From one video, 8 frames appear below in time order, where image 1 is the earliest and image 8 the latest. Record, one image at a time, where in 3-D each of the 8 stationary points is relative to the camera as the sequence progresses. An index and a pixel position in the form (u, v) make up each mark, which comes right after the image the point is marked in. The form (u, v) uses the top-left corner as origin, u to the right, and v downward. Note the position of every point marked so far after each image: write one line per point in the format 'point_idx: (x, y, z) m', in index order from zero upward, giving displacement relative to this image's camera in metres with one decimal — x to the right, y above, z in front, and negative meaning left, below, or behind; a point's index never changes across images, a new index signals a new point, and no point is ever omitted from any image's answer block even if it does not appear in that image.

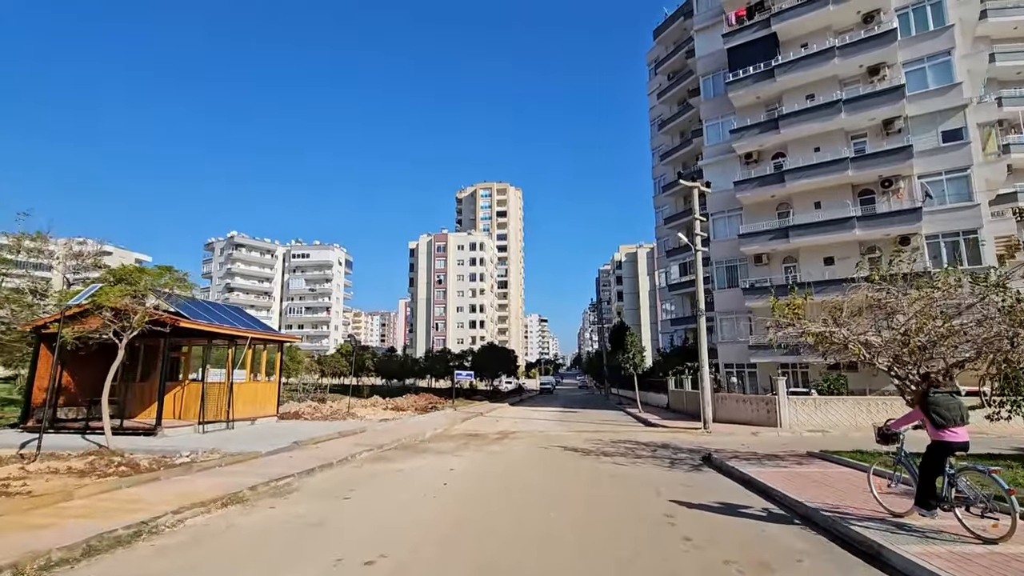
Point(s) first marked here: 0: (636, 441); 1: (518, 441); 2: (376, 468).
0: (+4.5, -5.6, +18.7) m
1: (+0.2, -5.8, +19.5) m
2: (-3.4, -4.5, +12.9) m
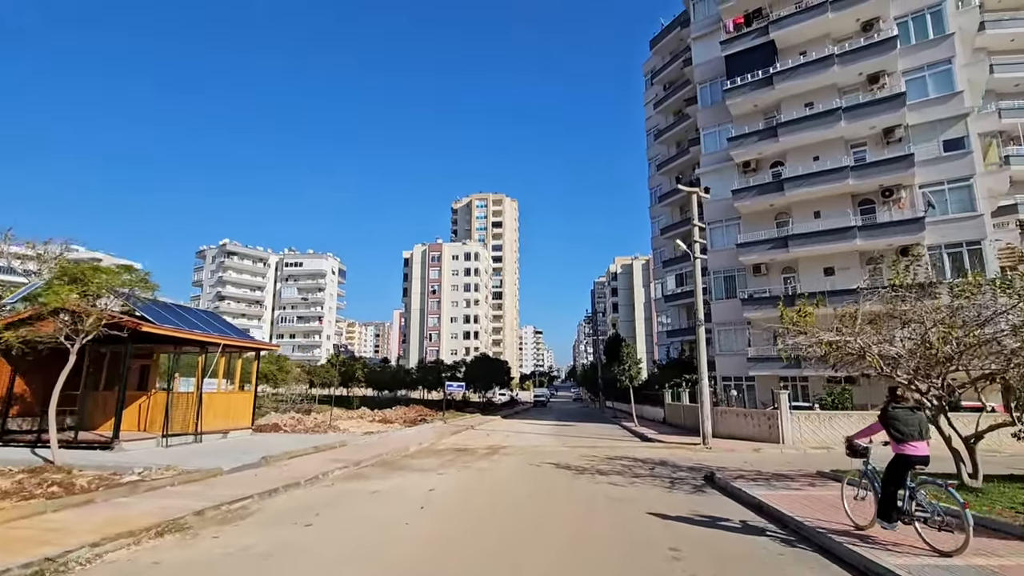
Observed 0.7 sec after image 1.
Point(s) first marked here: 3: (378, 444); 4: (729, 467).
0: (+4.1, -5.9, +17.7) m
1: (-0.1, -6.0, +18.3) m
2: (-3.7, -4.6, +11.8) m
3: (-5.1, -6.0, +19.4) m
4: (+6.9, -5.6, +16.1) m
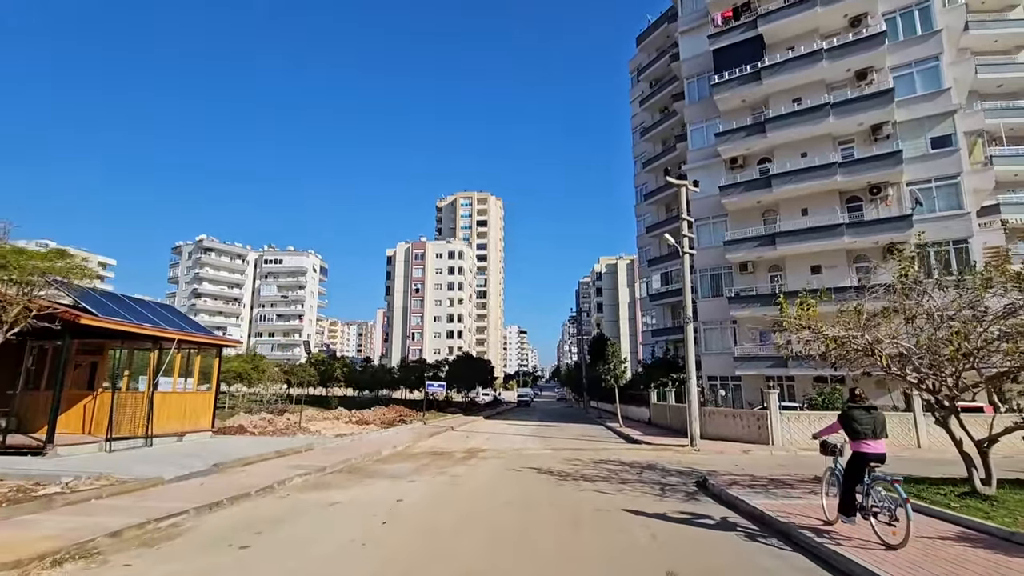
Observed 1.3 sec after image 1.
0: (+3.4, -5.7, +16.7) m
1: (-0.8, -5.8, +17.3) m
2: (-4.2, -4.3, +10.6) m
3: (-5.8, -5.7, +18.2) m
4: (+6.2, -5.5, +15.3) m
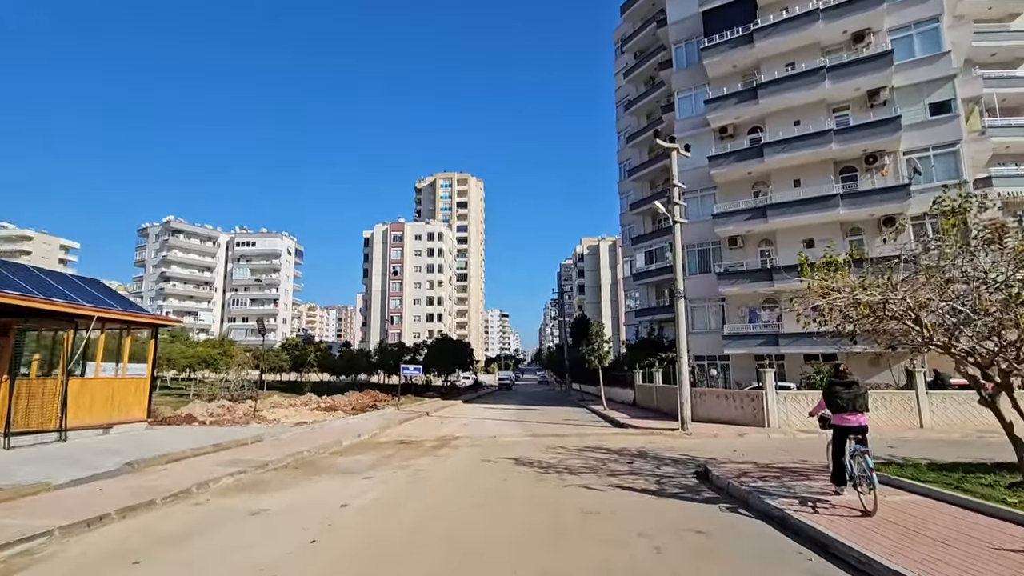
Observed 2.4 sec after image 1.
0: (+2.7, -4.7, +15.1) m
1: (-1.6, -4.9, +15.5) m
2: (-4.7, -3.6, +8.6) m
3: (-6.6, -4.8, +16.2) m
4: (+5.6, -4.6, +13.7) m
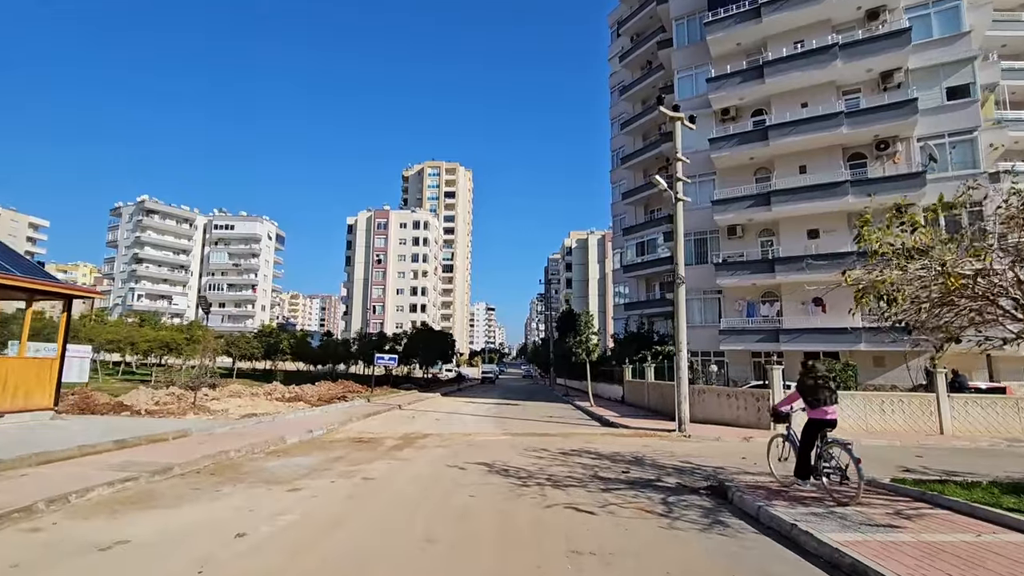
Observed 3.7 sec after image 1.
0: (+2.1, -4.2, +12.8) m
1: (-2.3, -4.2, +13.2) m
2: (-5.2, -2.9, +6.2) m
3: (-7.3, -4.0, +13.8) m
4: (+4.9, -4.1, +11.6) m
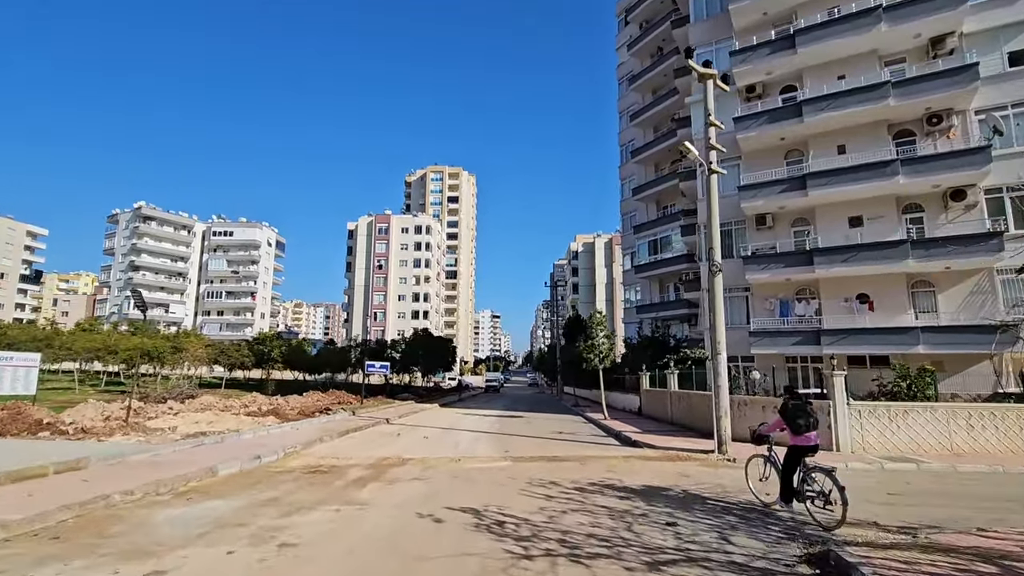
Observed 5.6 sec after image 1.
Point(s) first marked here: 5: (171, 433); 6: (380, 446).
0: (+2.0, -3.8, +9.6) m
1: (-2.3, -3.8, +9.9) m
2: (-5.3, -2.5, +3.0) m
3: (-7.3, -3.7, +10.6) m
4: (+4.9, -3.7, +8.3) m
5: (-10.4, -4.4, +15.7) m
6: (-4.0, -4.7, +15.6) m
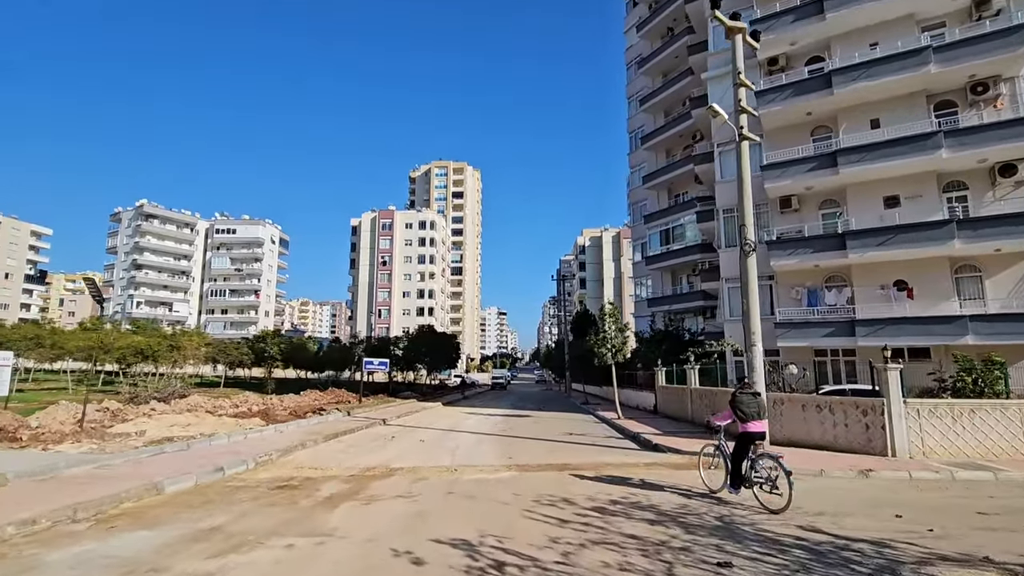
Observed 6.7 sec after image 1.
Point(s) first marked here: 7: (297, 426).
0: (+2.1, -3.4, +7.7) m
1: (-2.2, -3.5, +8.1) m
2: (-5.3, -2.2, +1.3) m
3: (-7.2, -3.3, +8.8) m
4: (+4.9, -3.2, +6.4) m
5: (-10.2, -4.1, +14.0) m
6: (-3.9, -4.4, +13.8) m
7: (-7.7, -4.9, +18.4) m
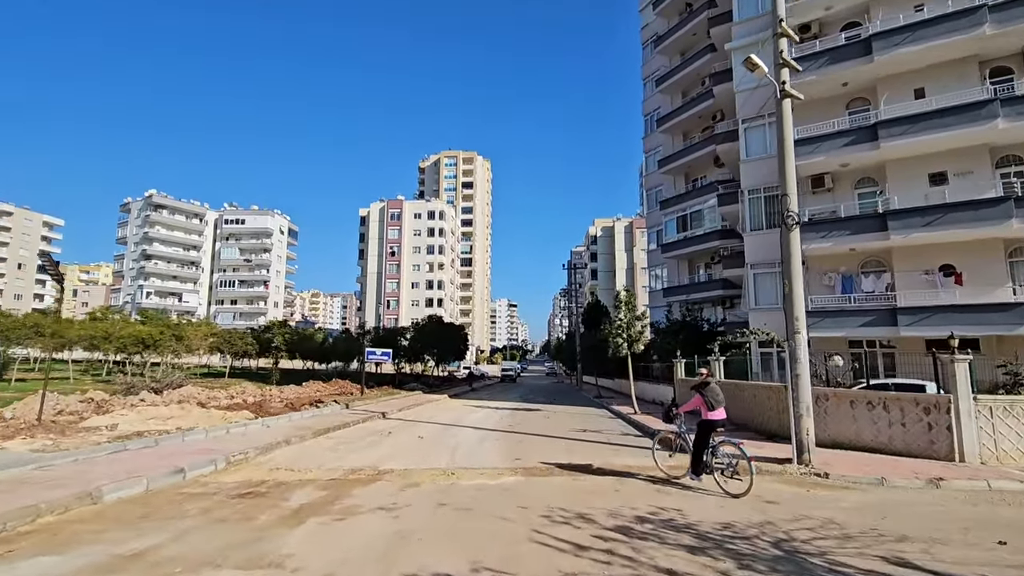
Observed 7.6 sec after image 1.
0: (+2.2, -3.0, +6.1) m
1: (-2.1, -3.1, +6.6) m
2: (-5.4, -1.9, -0.2) m
3: (-7.1, -2.9, +7.4) m
4: (+5.0, -2.9, +4.7) m
5: (-10.0, -3.5, +12.6) m
6: (-3.7, -3.8, +12.3) m
7: (-7.4, -4.4, +17.1) m
